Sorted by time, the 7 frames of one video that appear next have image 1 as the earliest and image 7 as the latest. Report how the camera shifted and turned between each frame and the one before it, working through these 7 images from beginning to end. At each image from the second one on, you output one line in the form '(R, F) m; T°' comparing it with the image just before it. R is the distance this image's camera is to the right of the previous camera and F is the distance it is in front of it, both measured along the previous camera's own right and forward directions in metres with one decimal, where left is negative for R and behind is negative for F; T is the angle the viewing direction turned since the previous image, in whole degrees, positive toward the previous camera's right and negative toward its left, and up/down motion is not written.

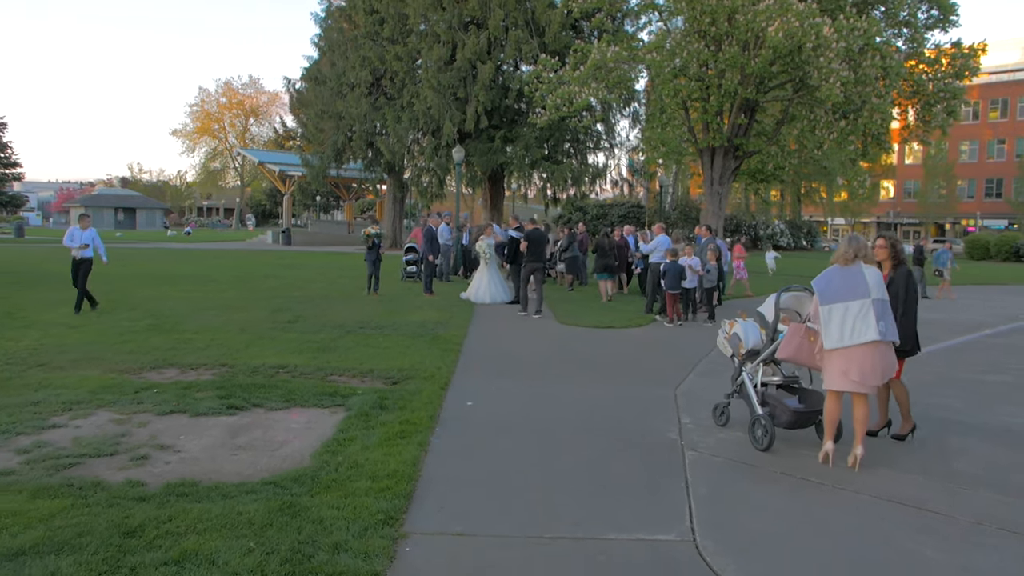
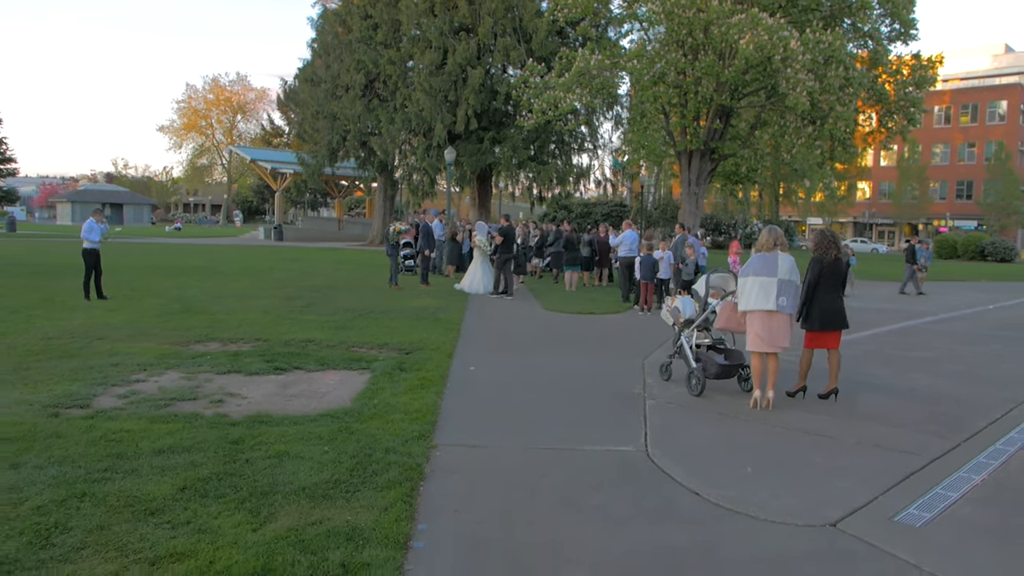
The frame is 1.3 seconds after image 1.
(-0.1, -1.5) m; +1°
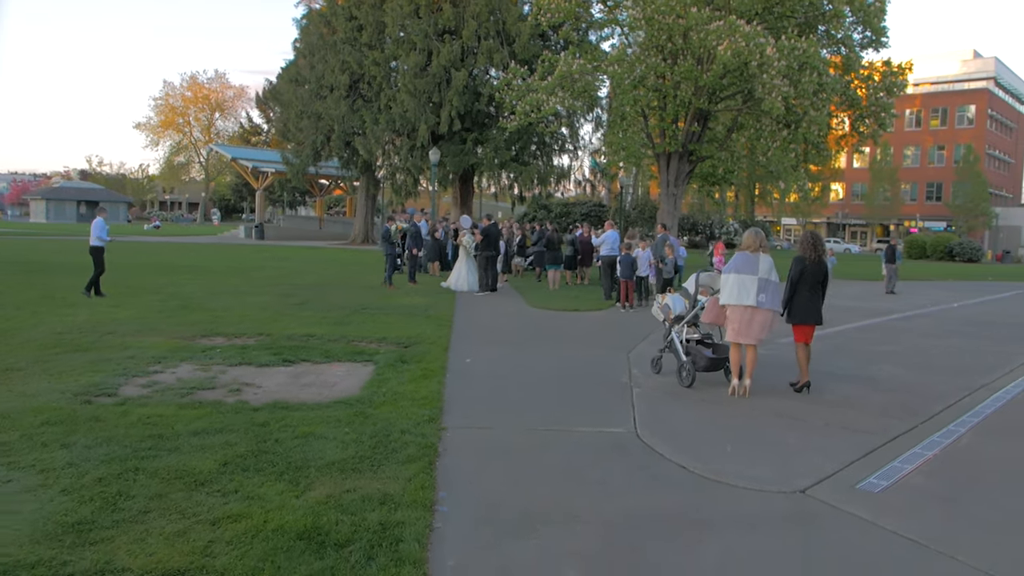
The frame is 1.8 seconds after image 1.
(-0.2, -0.5) m; +2°
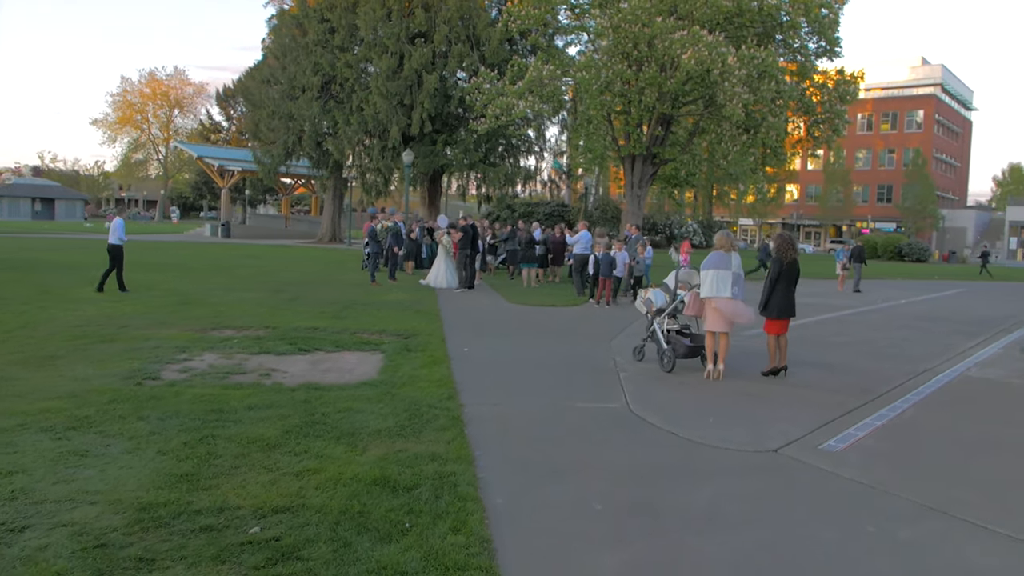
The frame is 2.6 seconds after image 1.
(-0.4, -0.9) m; +3°
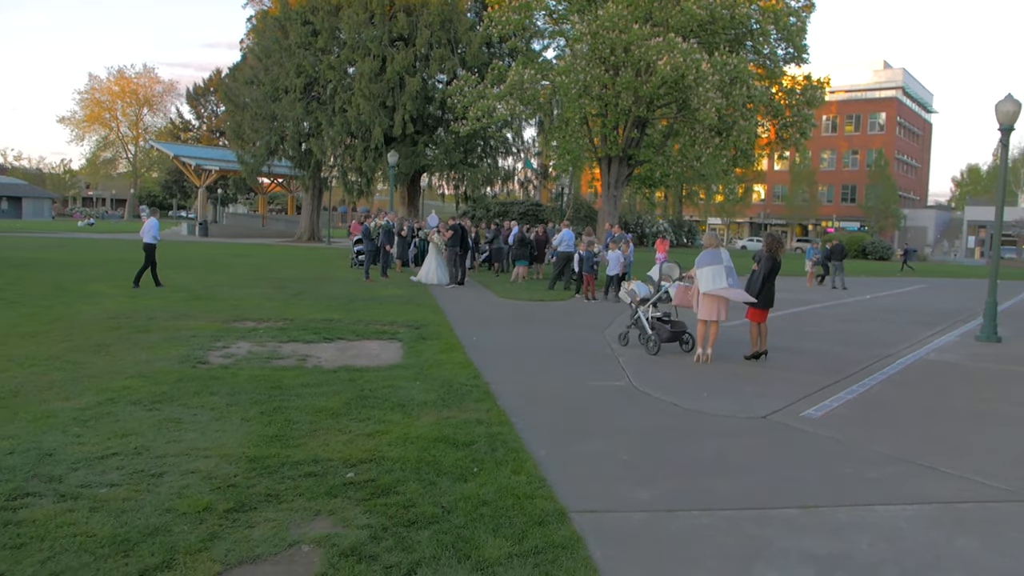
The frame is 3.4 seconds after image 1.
(-0.5, -0.9) m; +2°
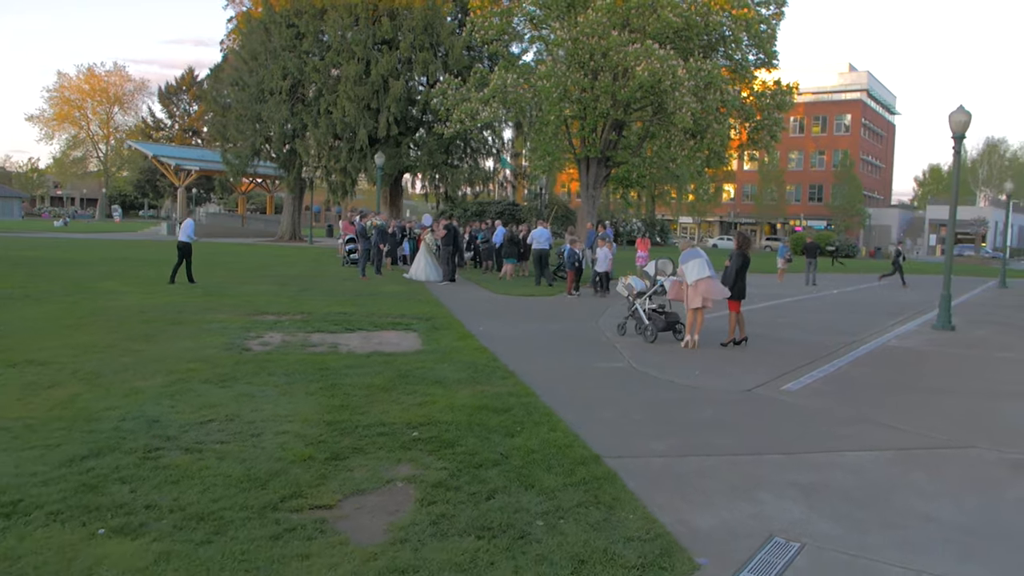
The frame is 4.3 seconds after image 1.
(-0.5, -1.0) m; +2°
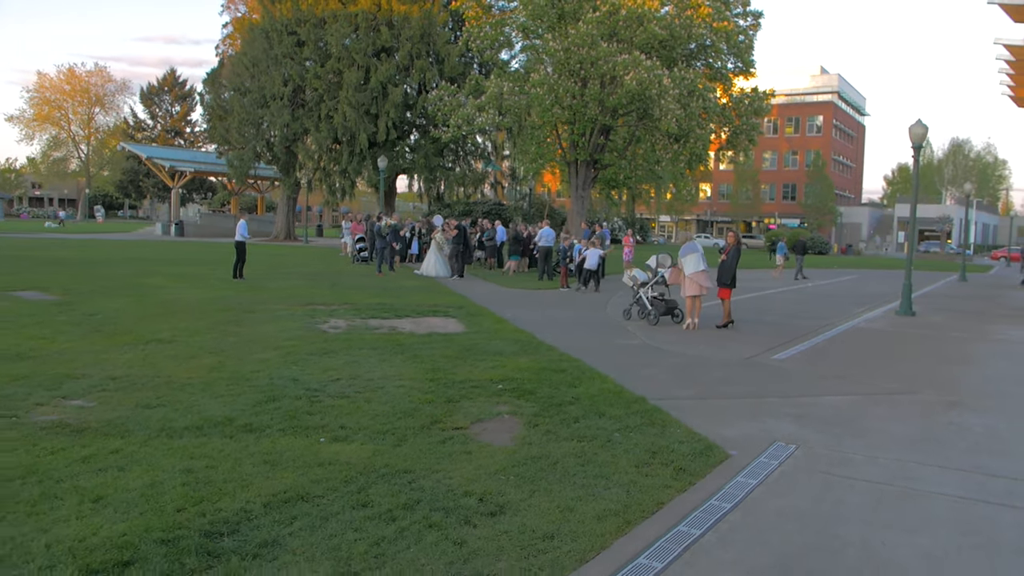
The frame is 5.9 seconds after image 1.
(-0.8, -1.8) m; +2°
